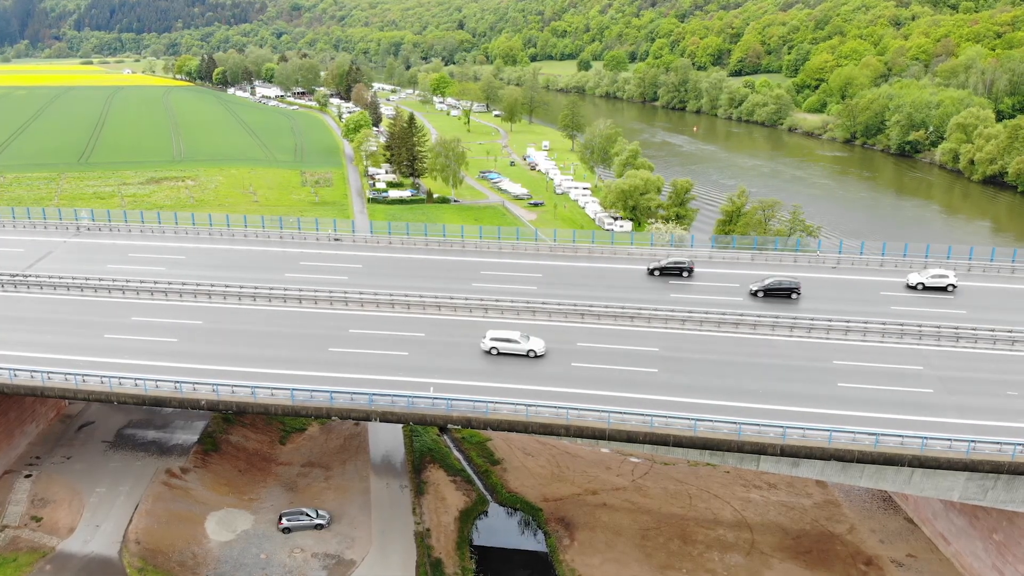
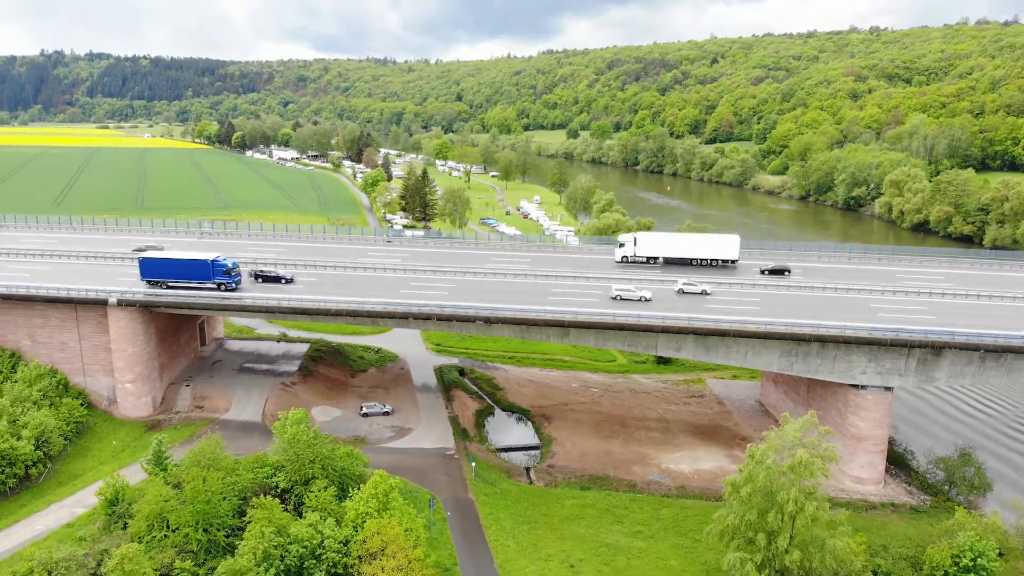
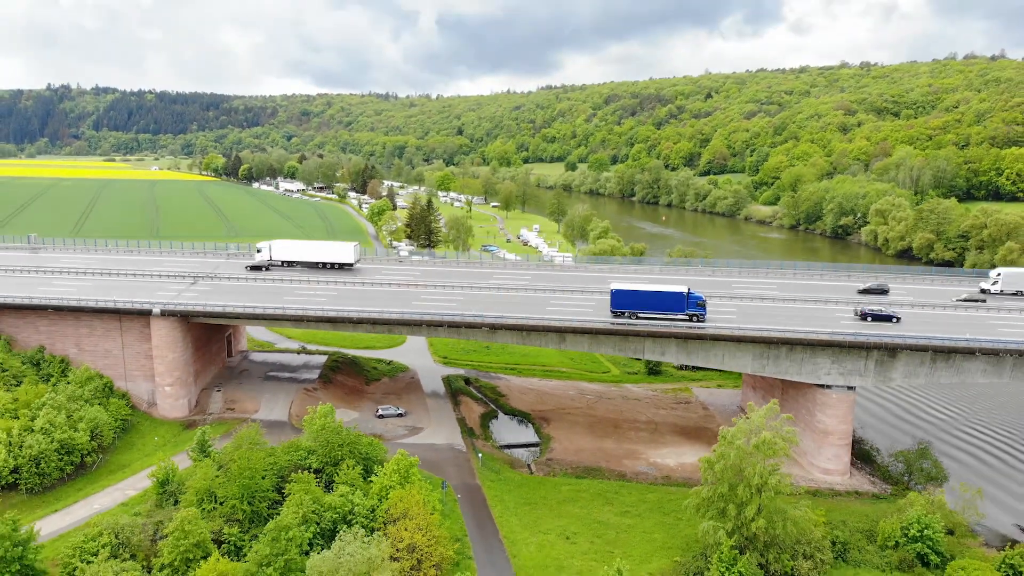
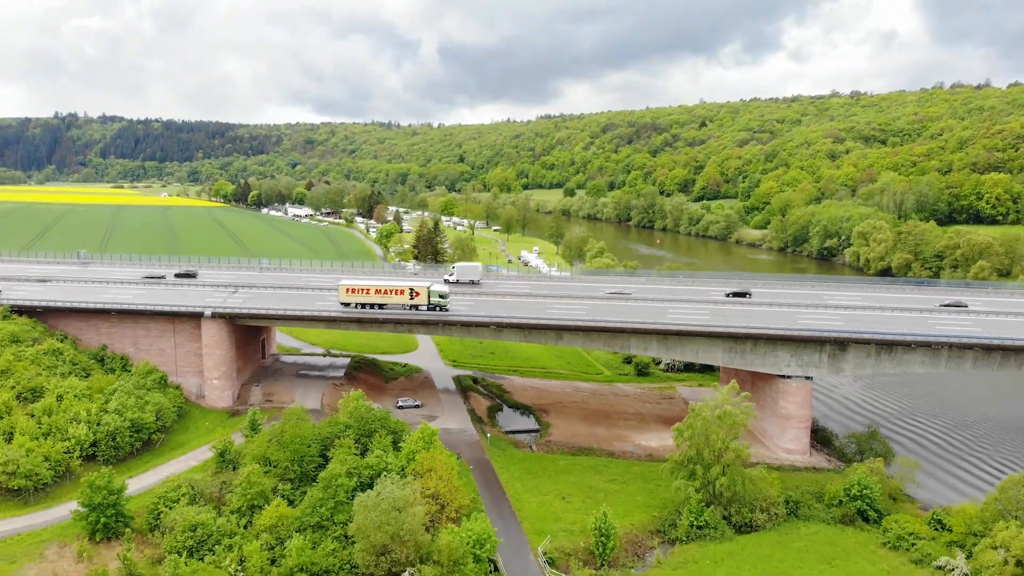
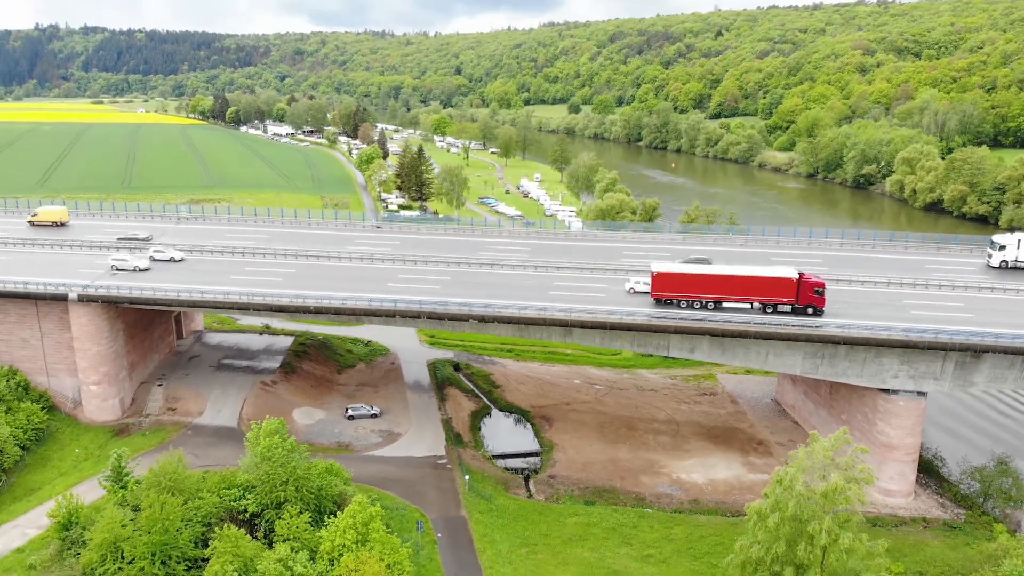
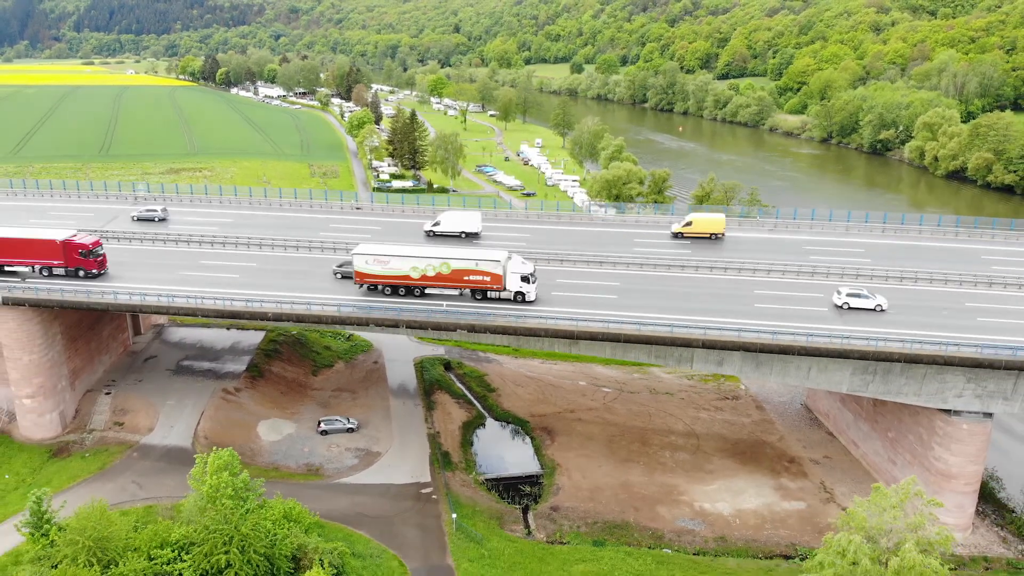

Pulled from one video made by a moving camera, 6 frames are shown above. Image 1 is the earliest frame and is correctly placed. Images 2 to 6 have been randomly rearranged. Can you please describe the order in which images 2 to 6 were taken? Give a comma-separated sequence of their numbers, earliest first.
6, 5, 2, 3, 4
